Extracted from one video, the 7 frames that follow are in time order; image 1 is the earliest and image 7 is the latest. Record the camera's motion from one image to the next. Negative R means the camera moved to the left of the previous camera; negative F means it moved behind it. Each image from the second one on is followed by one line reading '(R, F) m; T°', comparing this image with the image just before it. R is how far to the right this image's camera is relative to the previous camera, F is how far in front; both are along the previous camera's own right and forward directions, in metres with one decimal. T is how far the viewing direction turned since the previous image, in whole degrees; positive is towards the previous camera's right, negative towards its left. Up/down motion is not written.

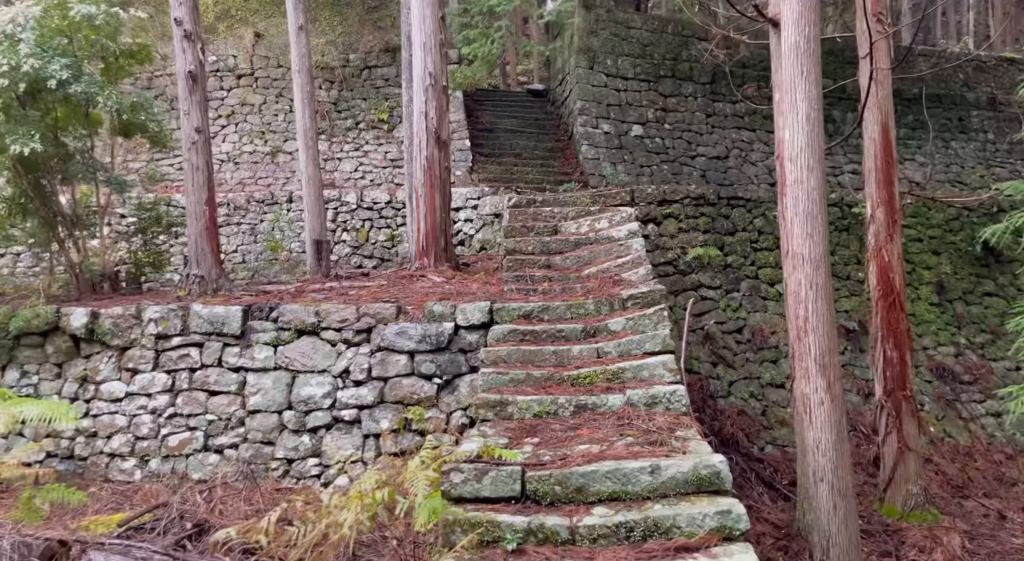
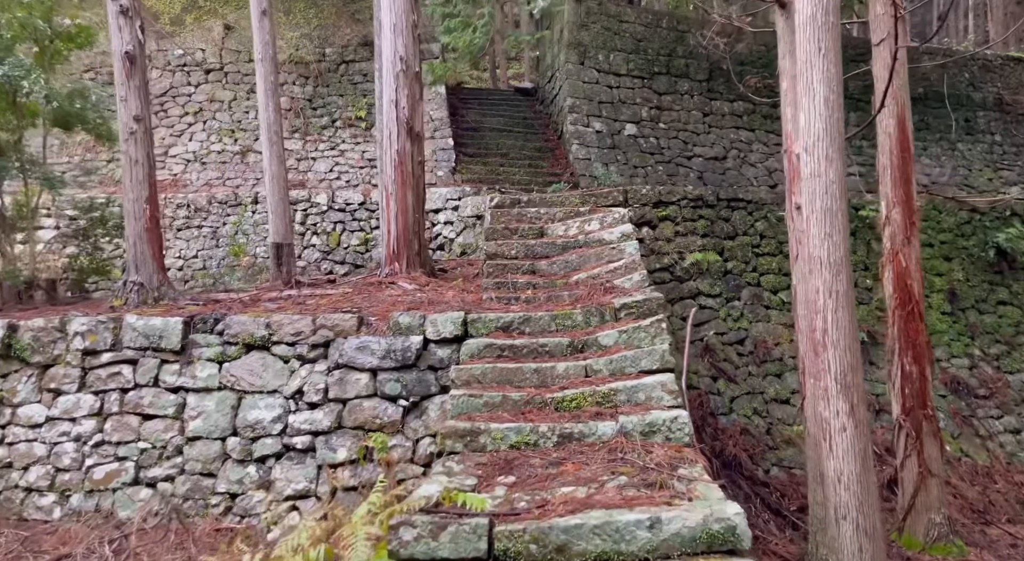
(+0.1, +0.6) m; +1°
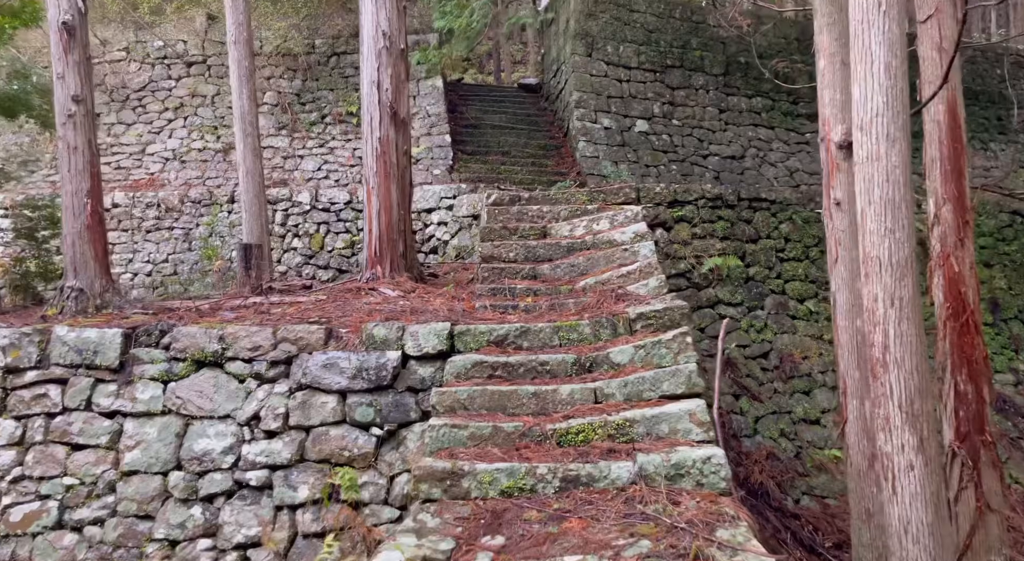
(+0.1, +0.7) m; -1°
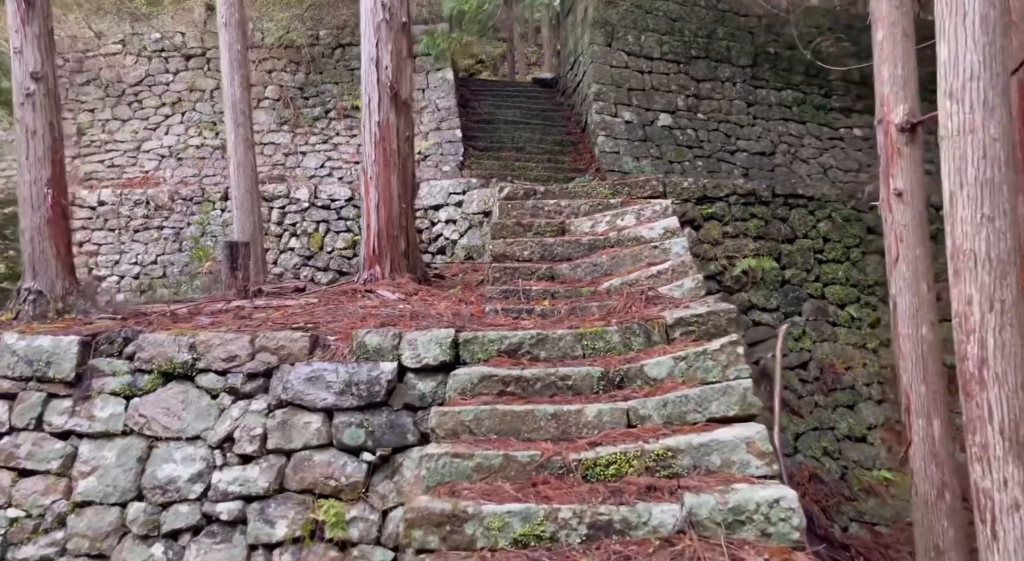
(0.0, +0.6) m; -1°
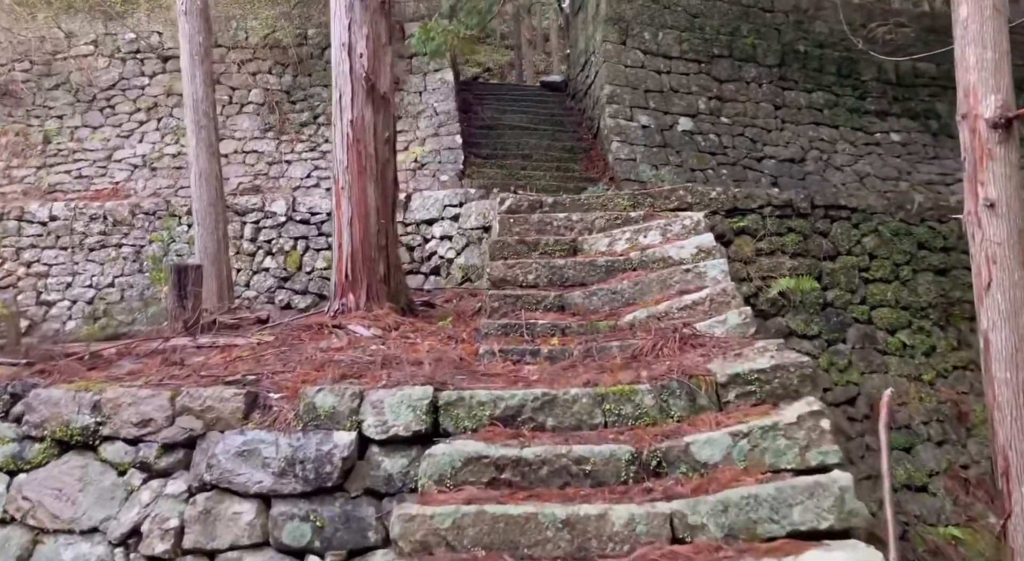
(0.0, +0.8) m; -1°
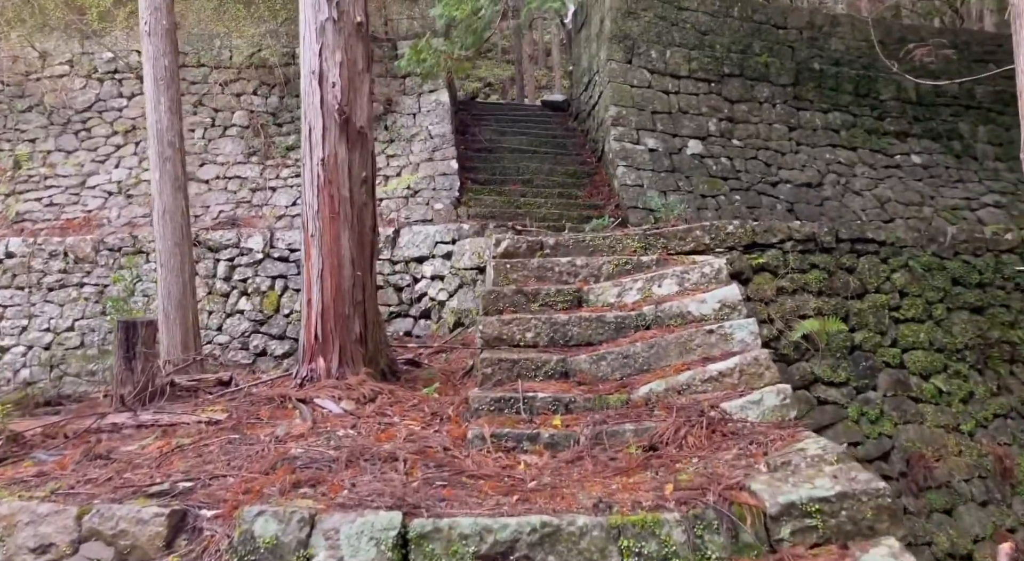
(0.0, +0.5) m; 0°
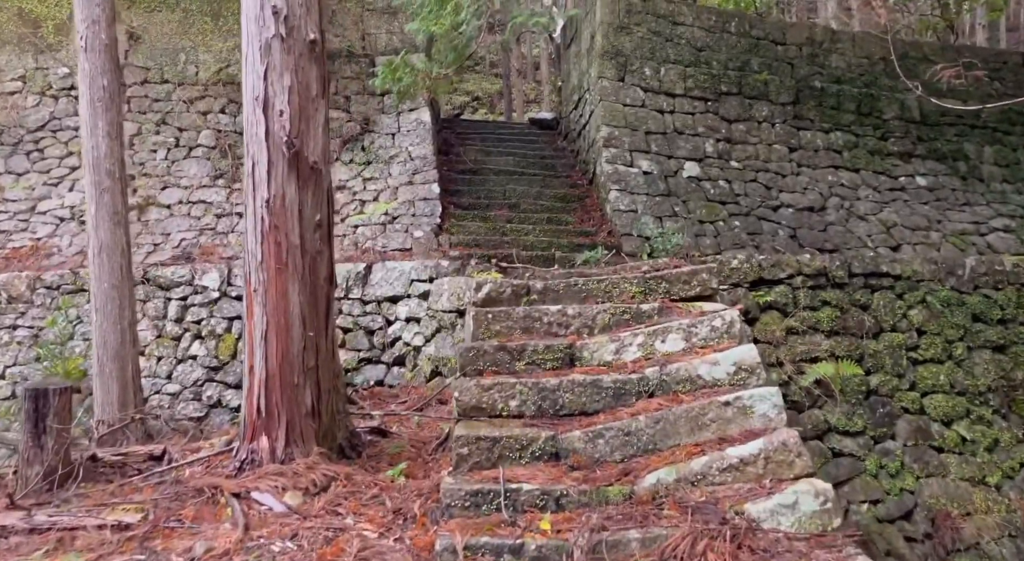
(0.0, +0.5) m; +1°
